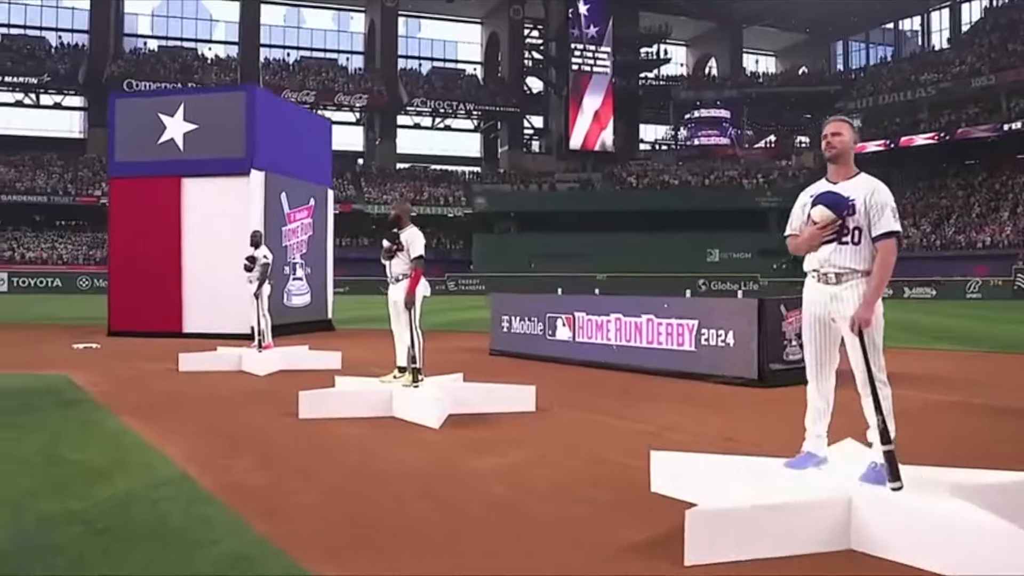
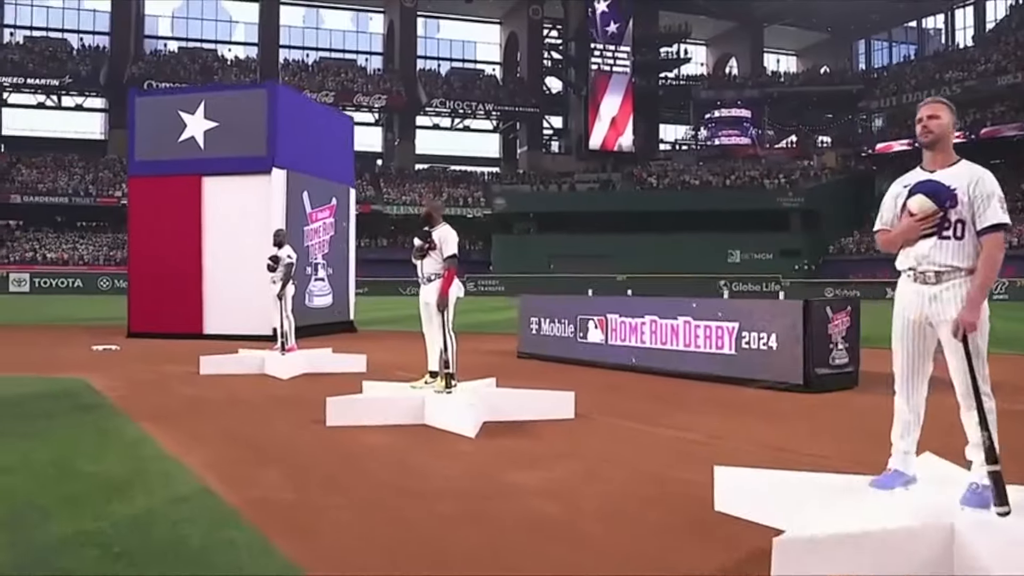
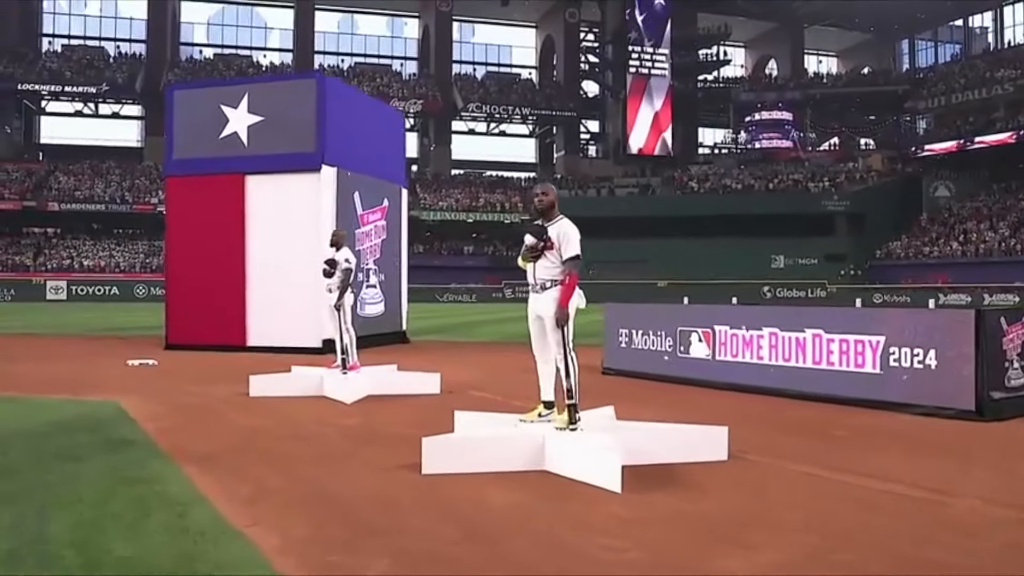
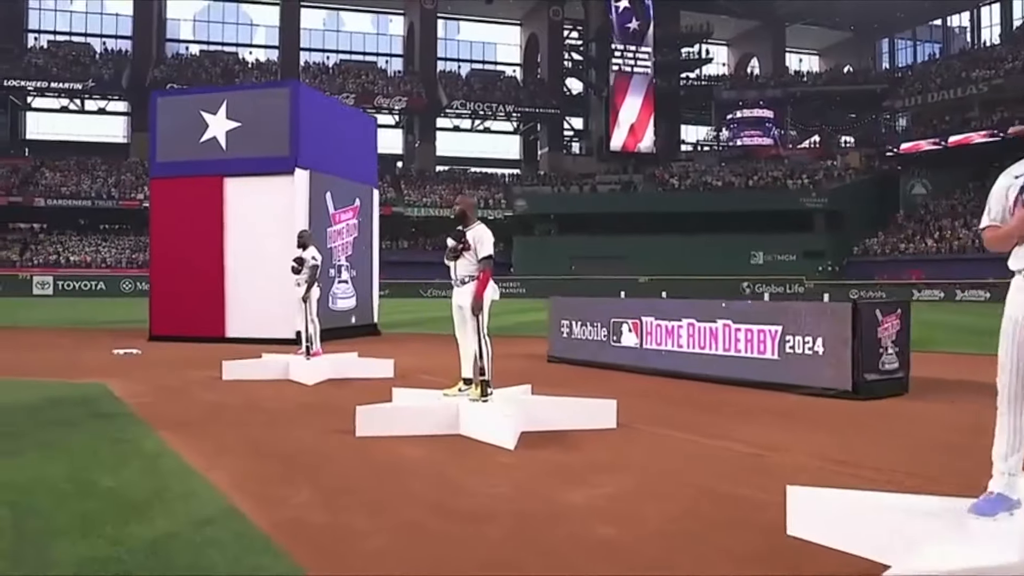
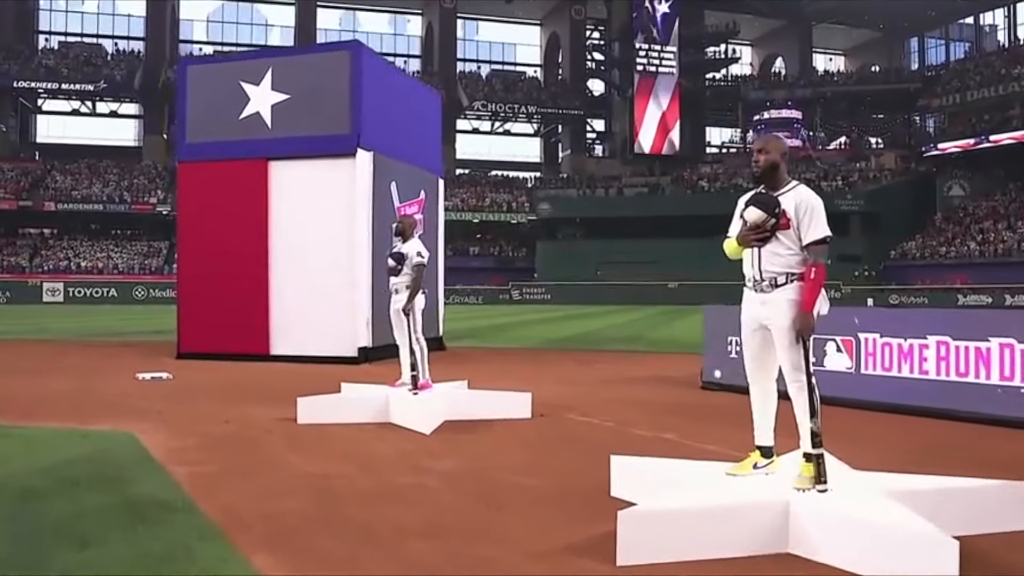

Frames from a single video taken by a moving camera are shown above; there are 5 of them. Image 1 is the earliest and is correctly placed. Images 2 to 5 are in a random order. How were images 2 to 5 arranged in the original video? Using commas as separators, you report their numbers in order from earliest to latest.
2, 4, 3, 5
